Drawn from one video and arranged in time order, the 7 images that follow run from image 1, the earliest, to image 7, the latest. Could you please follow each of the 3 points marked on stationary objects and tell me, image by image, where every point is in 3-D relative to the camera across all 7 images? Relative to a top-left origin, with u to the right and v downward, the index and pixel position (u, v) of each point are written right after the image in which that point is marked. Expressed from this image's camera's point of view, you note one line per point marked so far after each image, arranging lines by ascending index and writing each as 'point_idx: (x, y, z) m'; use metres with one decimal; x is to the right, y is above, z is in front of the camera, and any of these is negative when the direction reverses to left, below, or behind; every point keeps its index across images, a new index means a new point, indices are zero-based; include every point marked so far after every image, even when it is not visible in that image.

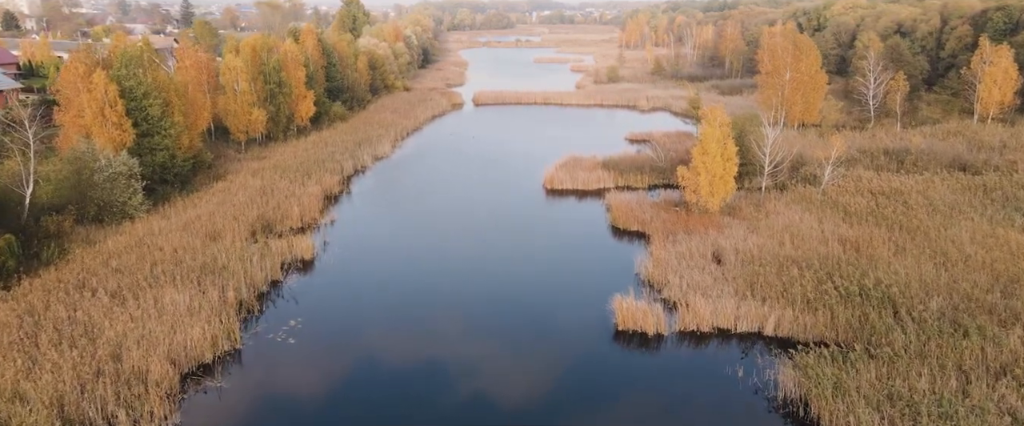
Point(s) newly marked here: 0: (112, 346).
0: (-7.4, -2.5, +13.3) m
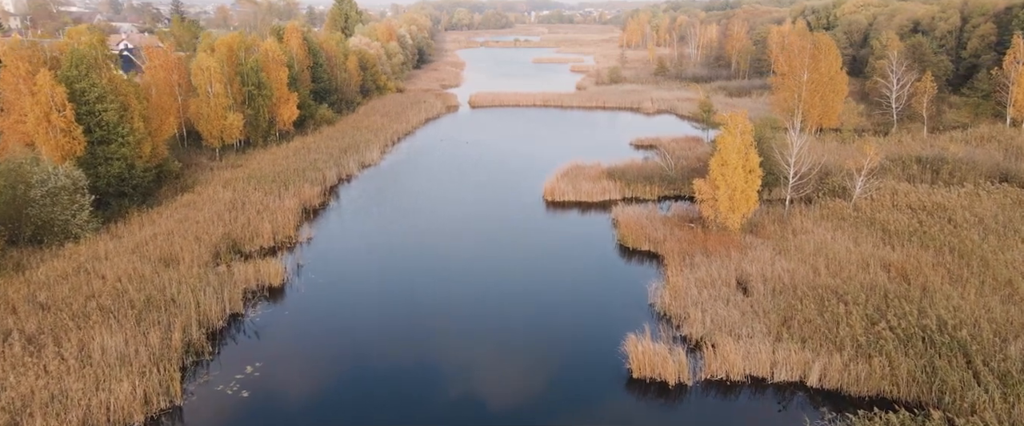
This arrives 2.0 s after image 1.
0: (-7.5, -3.0, +10.9) m
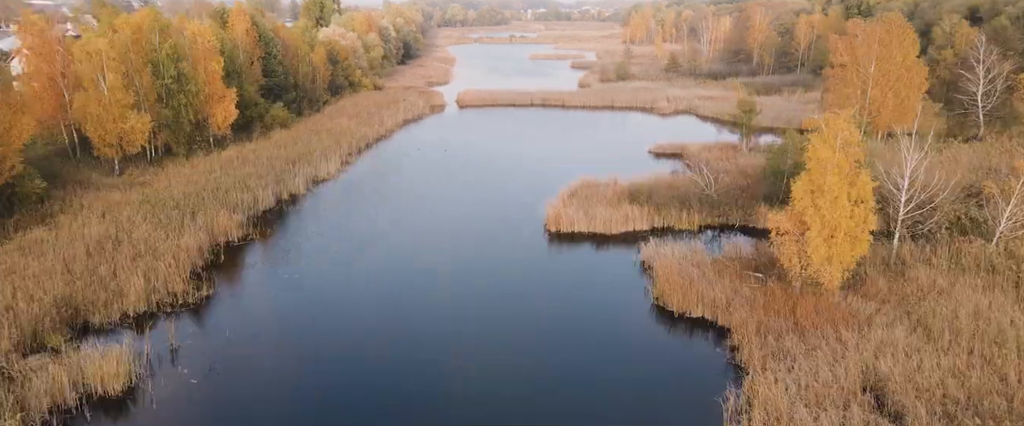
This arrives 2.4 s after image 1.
0: (-7.6, -3.9, +3.9) m
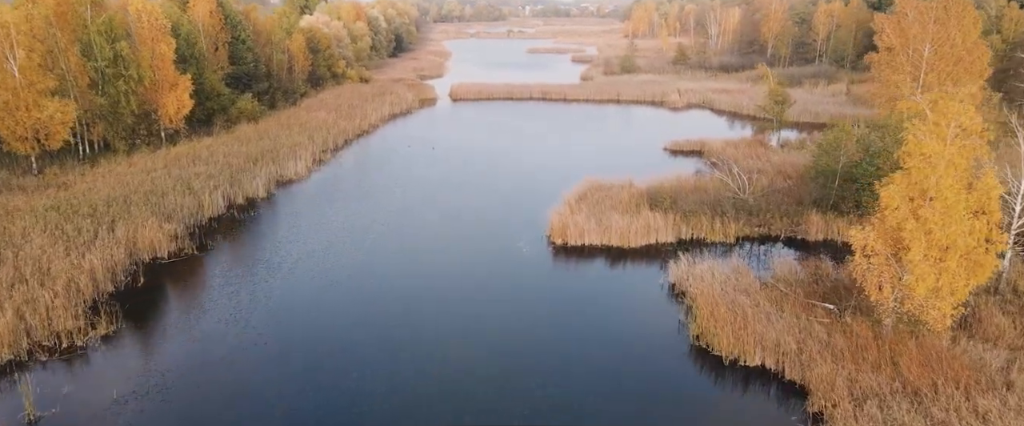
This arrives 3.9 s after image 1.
0: (-7.7, -4.2, +0.2) m
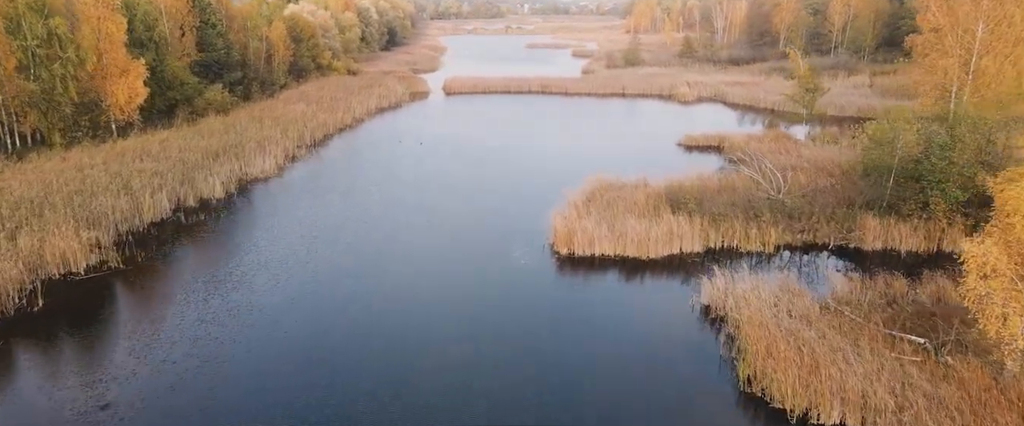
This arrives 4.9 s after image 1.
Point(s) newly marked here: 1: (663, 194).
0: (-7.7, -4.2, -2.6) m
1: (+3.4, +0.4, +16.4) m
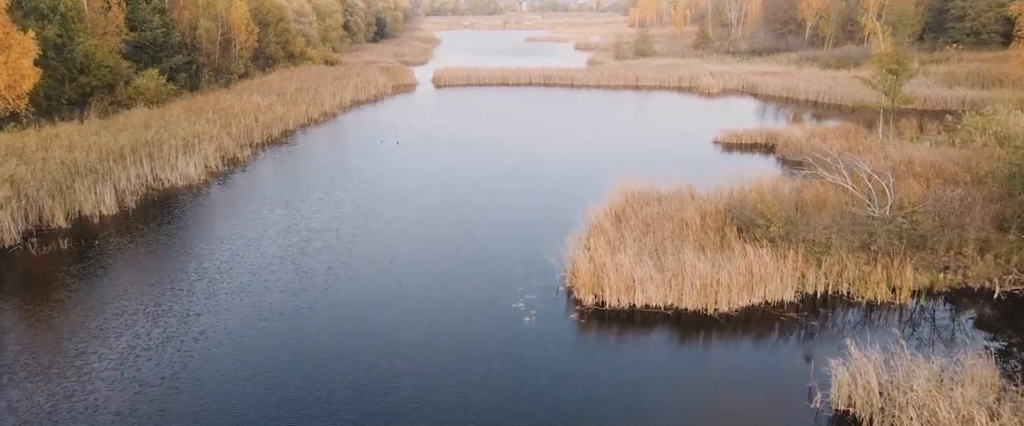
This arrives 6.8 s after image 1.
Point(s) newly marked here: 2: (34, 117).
0: (-7.7, -4.6, -7.5) m
1: (+3.3, 0.0, +11.5) m
2: (-11.2, +2.3, +17.2) m
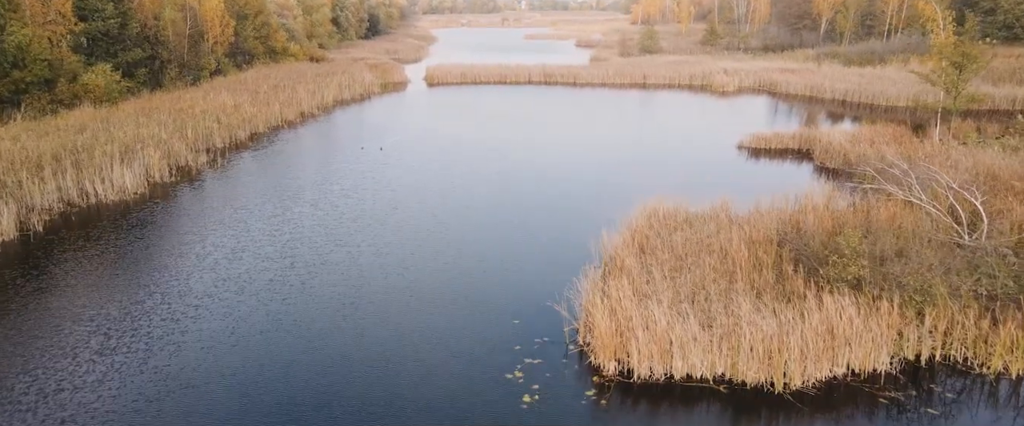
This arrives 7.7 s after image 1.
0: (-7.7, -5.0, -10.1) m
1: (+3.3, -0.3, +9.0) m
2: (-11.3, +1.9, +14.6) m
